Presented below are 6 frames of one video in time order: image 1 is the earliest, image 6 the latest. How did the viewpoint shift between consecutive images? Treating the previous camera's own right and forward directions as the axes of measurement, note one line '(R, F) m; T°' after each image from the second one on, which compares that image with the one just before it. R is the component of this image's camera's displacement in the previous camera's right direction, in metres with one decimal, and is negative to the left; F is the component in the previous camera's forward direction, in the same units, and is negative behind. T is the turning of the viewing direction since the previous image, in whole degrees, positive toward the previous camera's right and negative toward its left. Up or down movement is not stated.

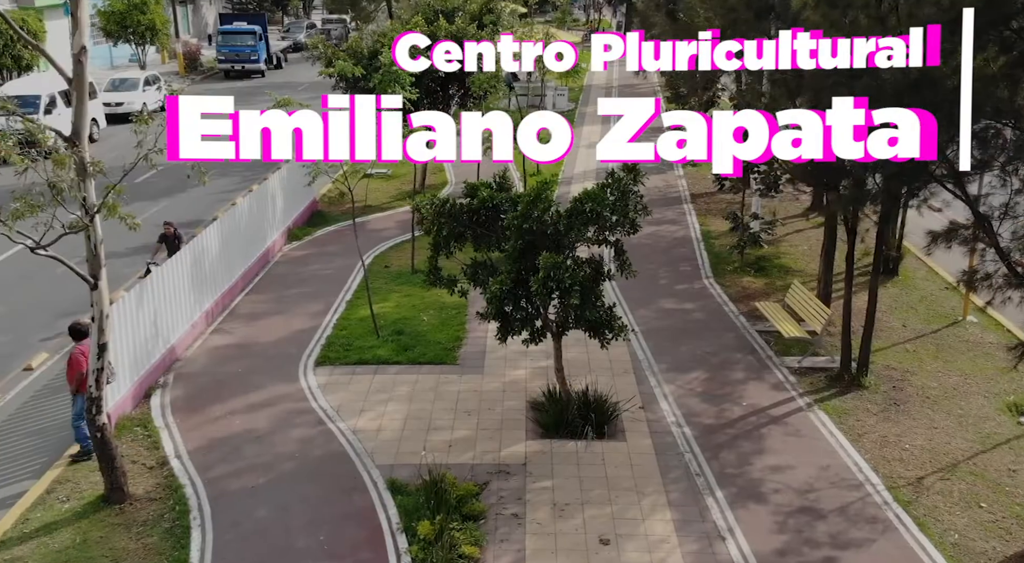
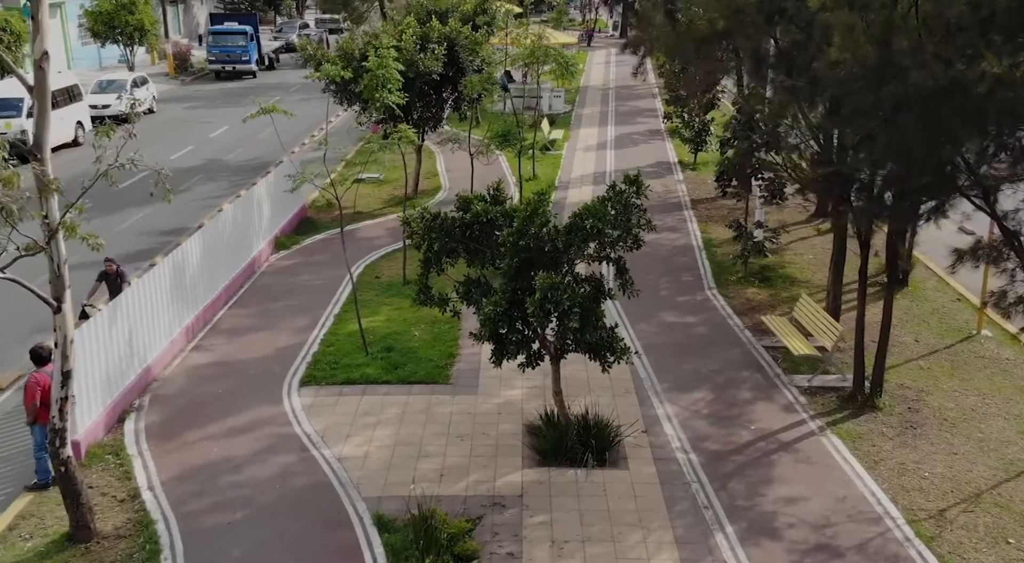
(0.0, +0.7) m; 0°
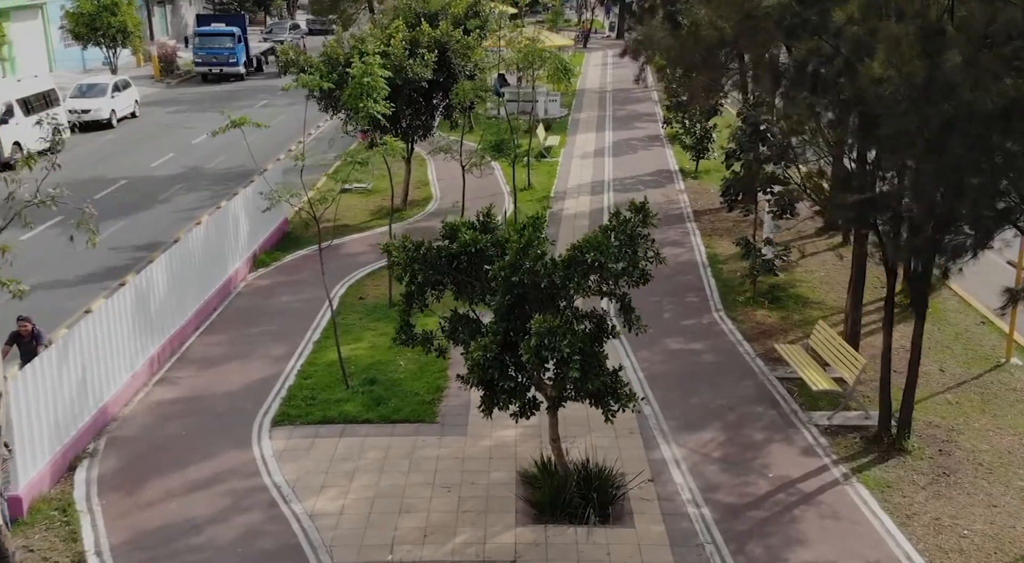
(0.0, +1.1) m; 0°
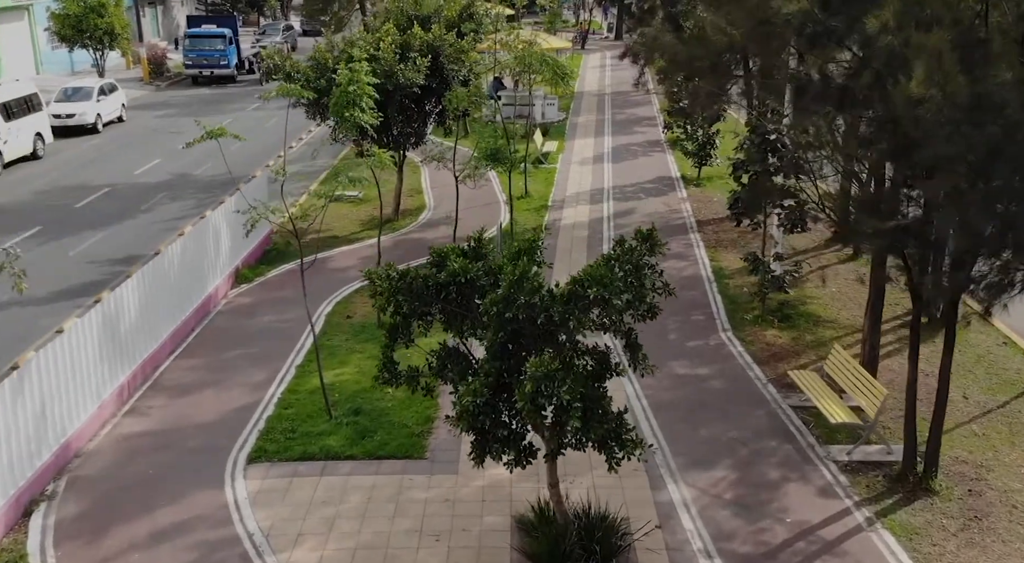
(0.0, +0.9) m; 0°
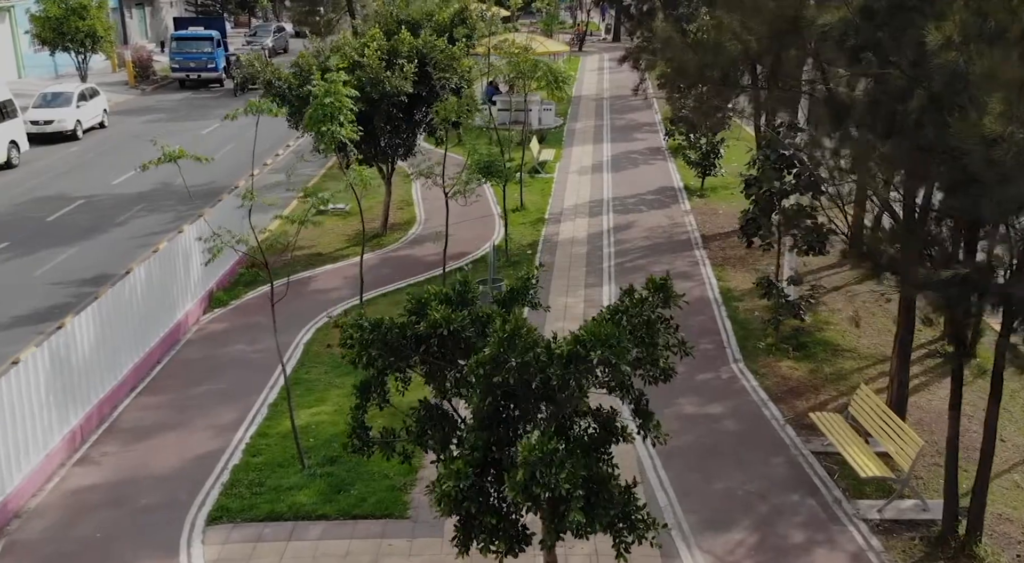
(0.0, +1.2) m; 0°
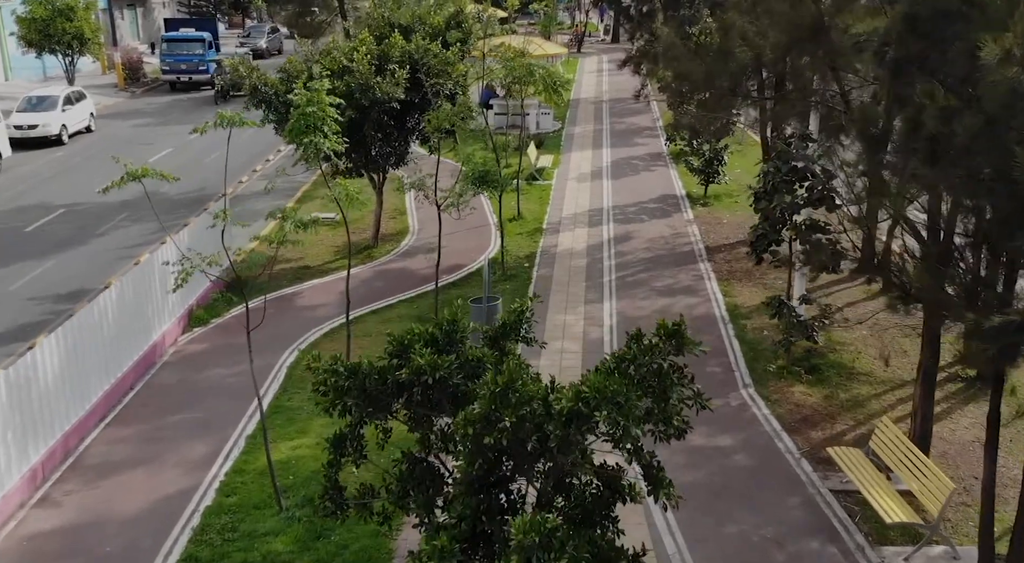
(0.0, +0.8) m; 0°
